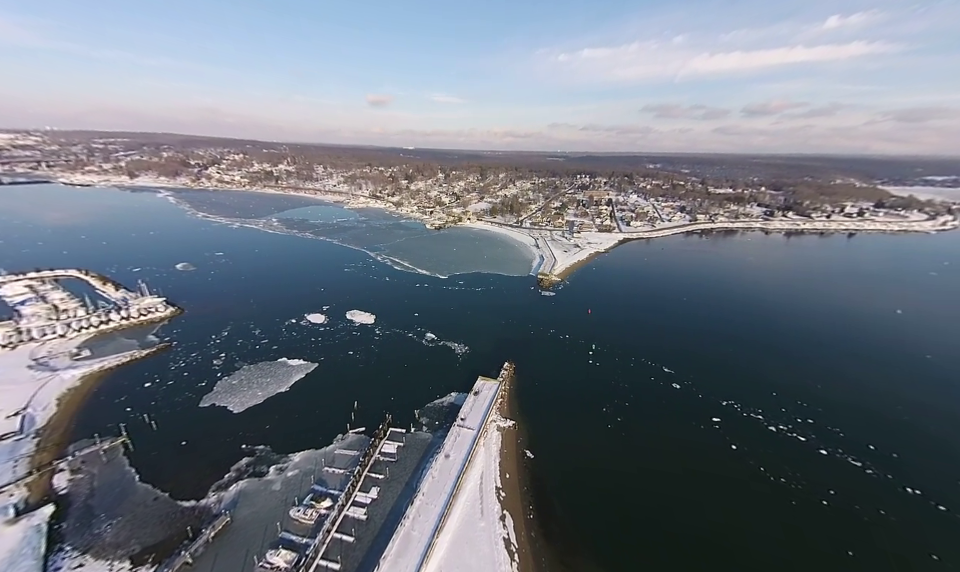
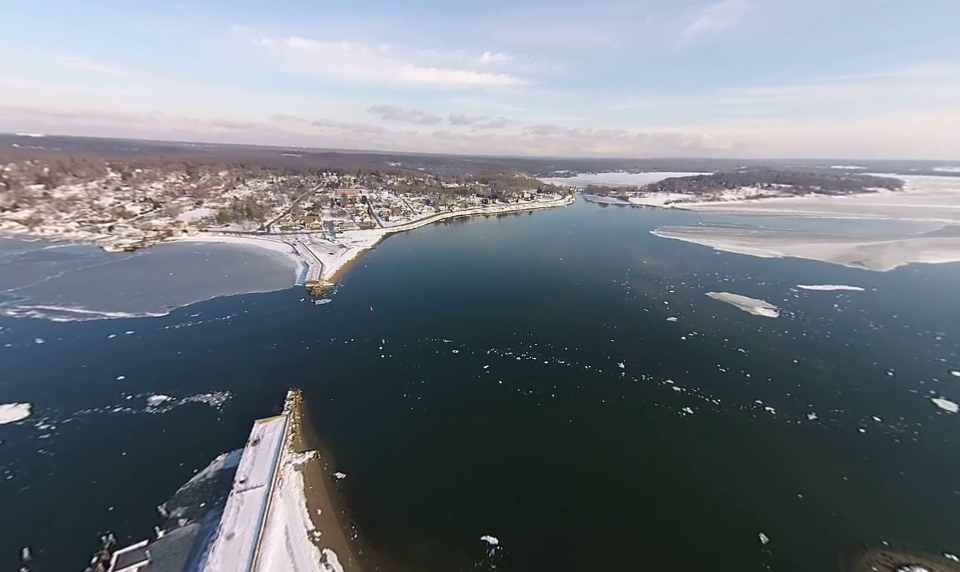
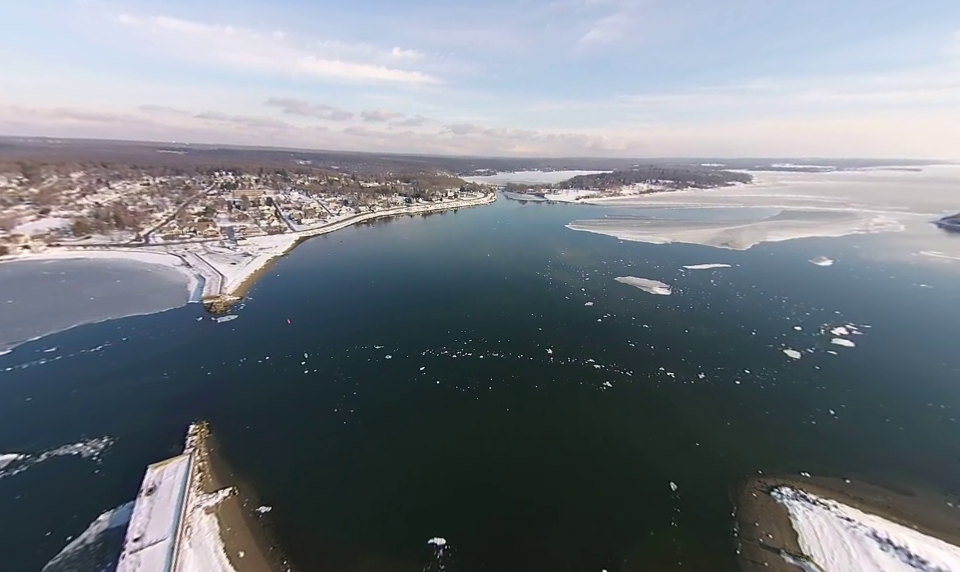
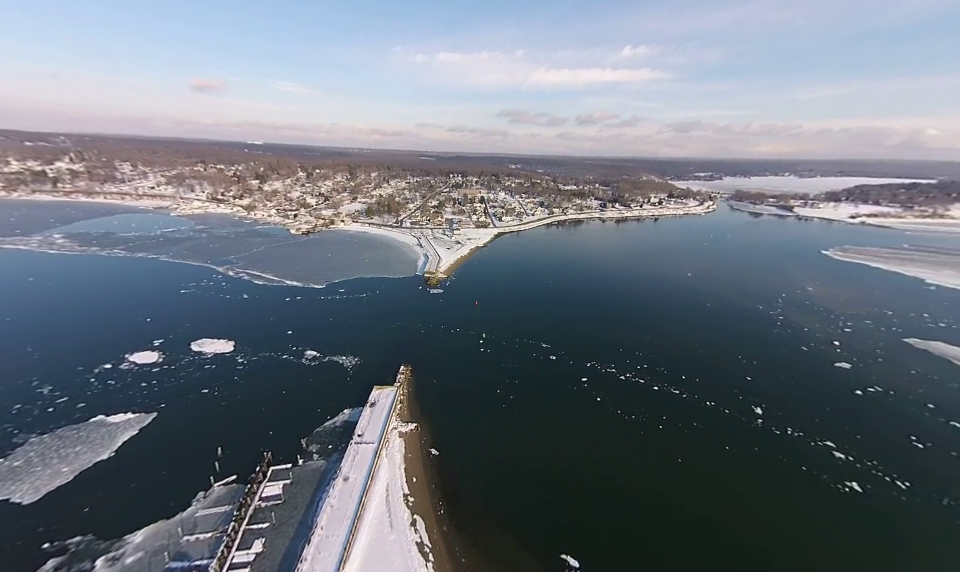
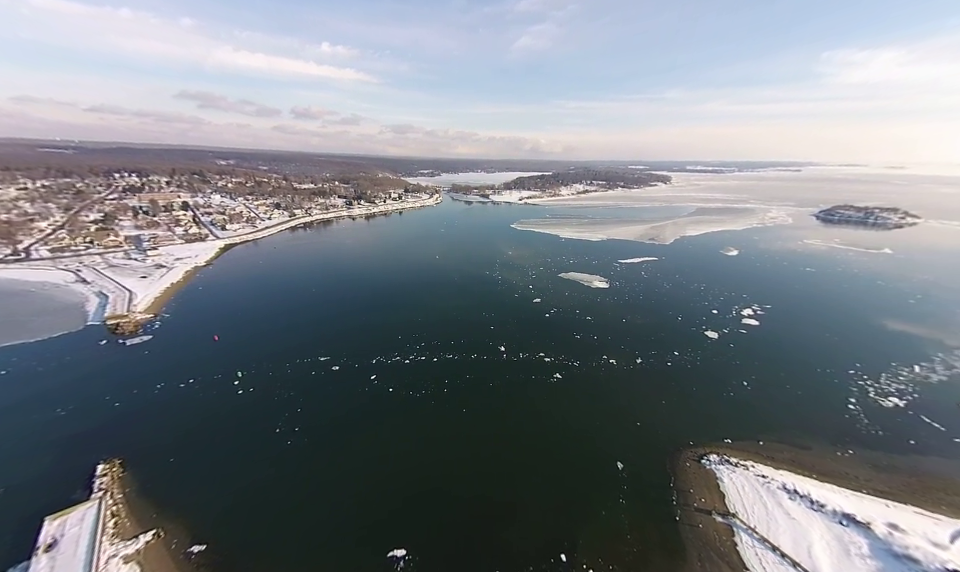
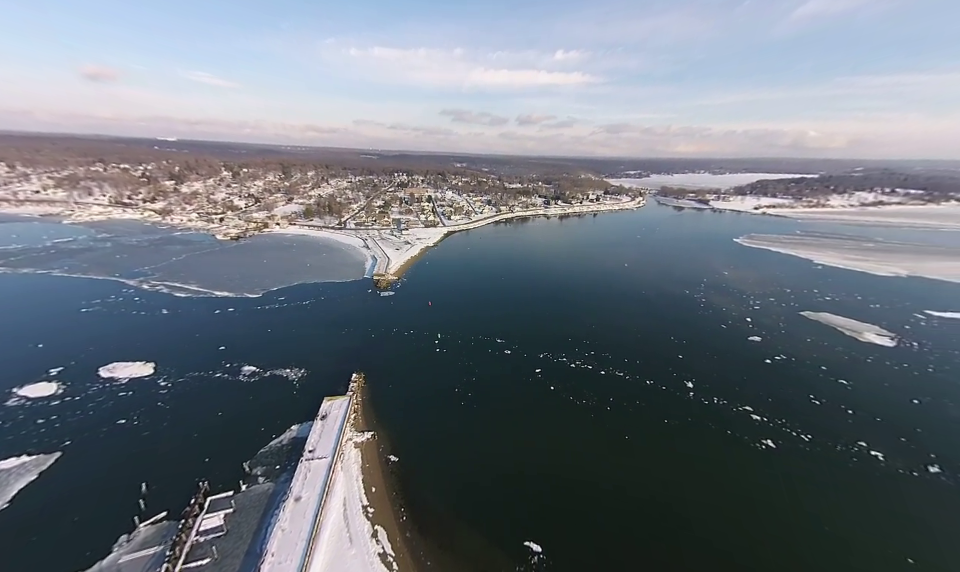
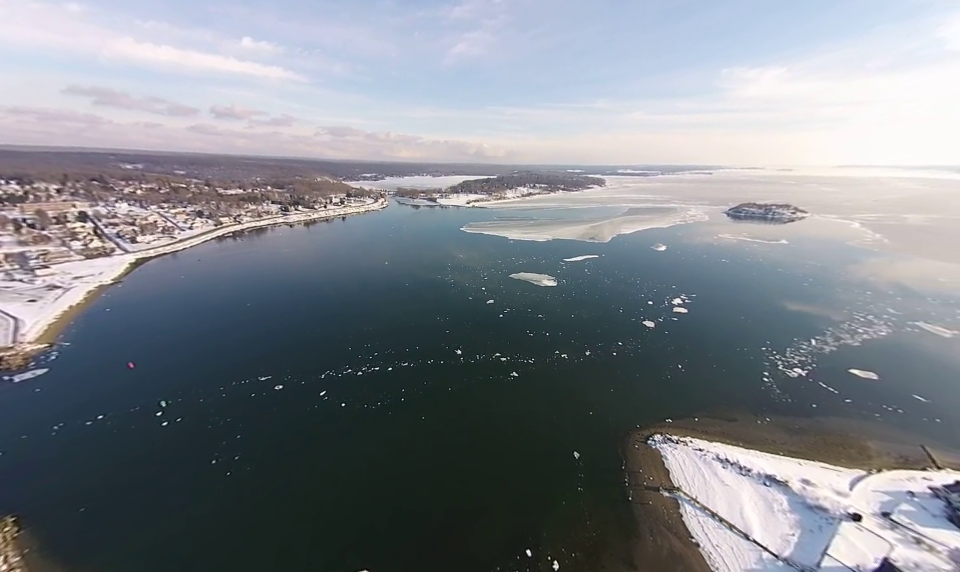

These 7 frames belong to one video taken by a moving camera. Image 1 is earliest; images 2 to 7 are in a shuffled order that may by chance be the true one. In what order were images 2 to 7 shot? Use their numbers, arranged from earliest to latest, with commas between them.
4, 6, 2, 3, 5, 7
